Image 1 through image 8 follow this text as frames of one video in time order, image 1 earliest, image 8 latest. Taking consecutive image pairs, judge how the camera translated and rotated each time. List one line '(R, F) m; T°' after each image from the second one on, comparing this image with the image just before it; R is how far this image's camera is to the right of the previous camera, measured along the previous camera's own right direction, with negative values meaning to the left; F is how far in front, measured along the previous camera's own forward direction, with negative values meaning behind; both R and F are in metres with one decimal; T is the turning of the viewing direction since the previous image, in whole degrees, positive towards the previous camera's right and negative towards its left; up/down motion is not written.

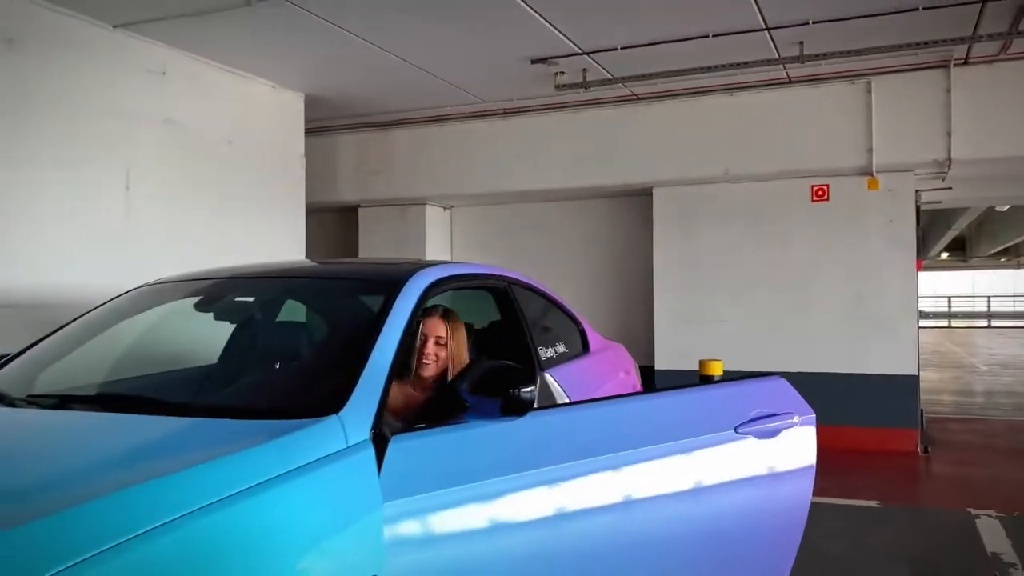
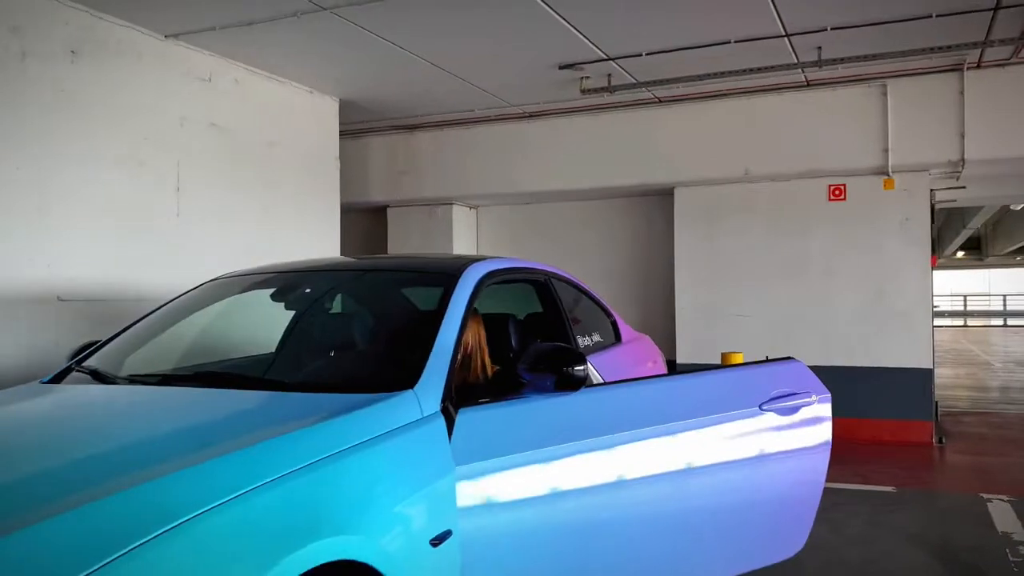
(-0.1, -0.3) m; -1°
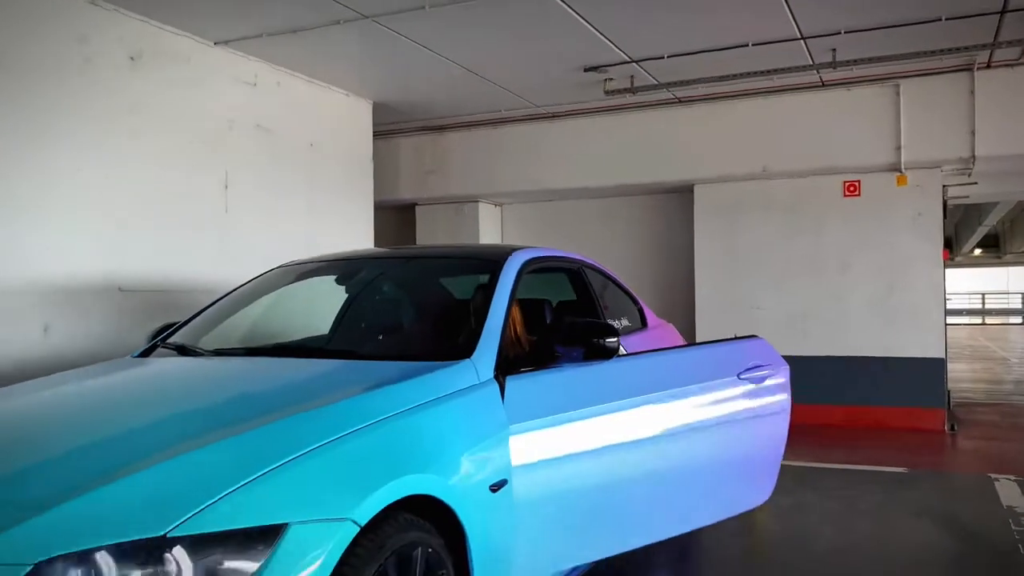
(-0.1, -0.3) m; -1°
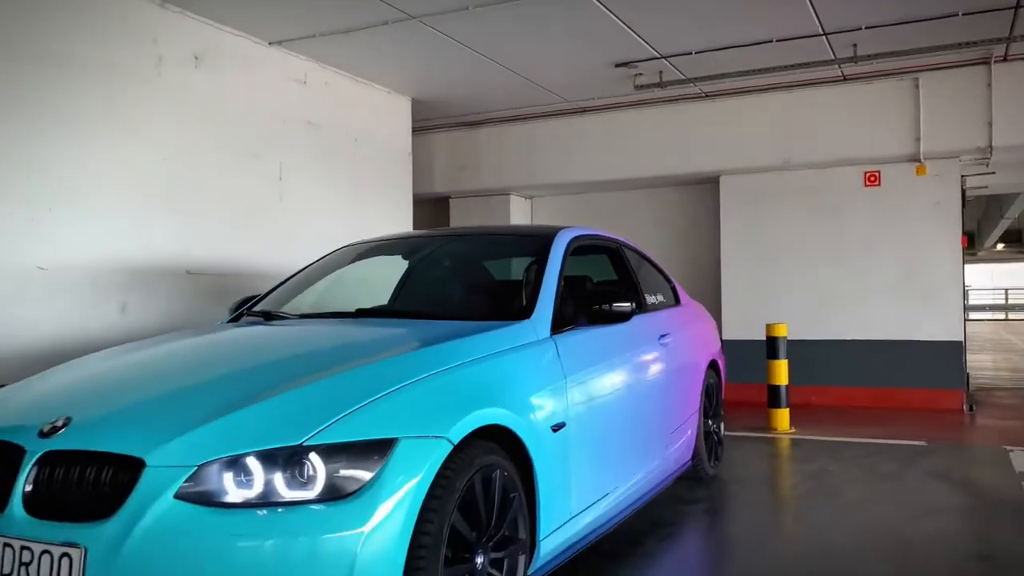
(-0.1, -0.3) m; -1°
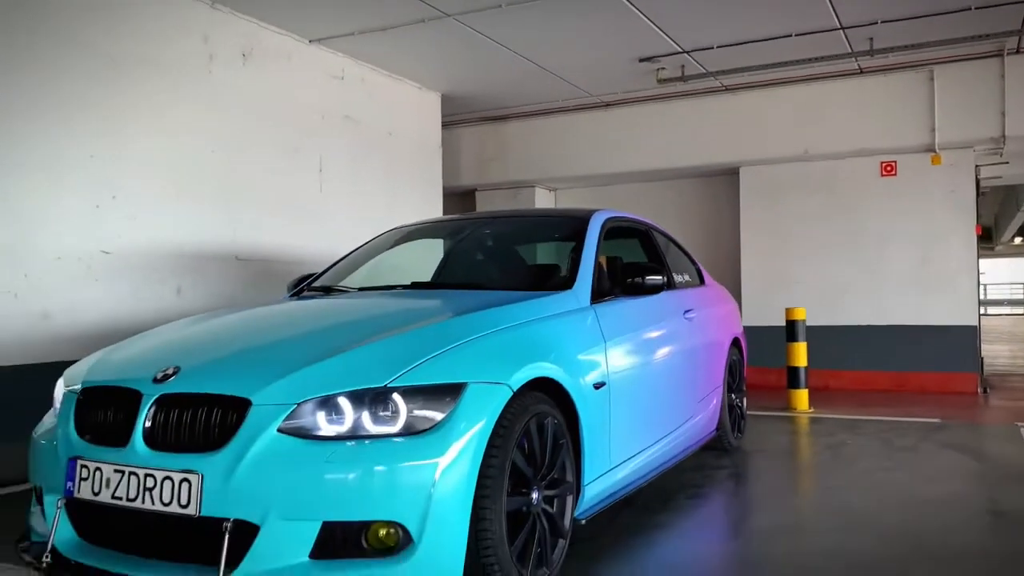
(-0.1, -0.3) m; -1°
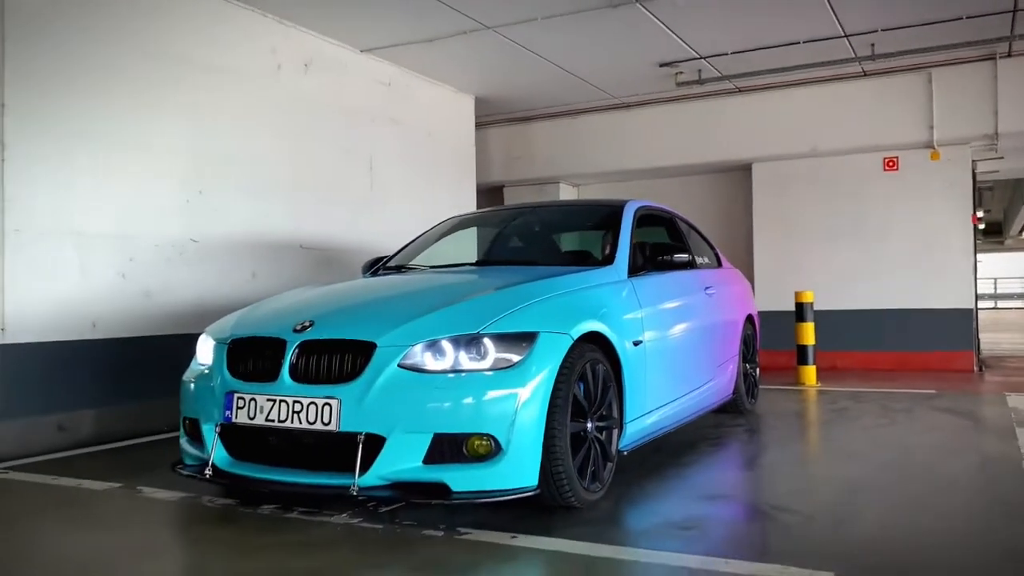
(-0.2, -0.6) m; -1°
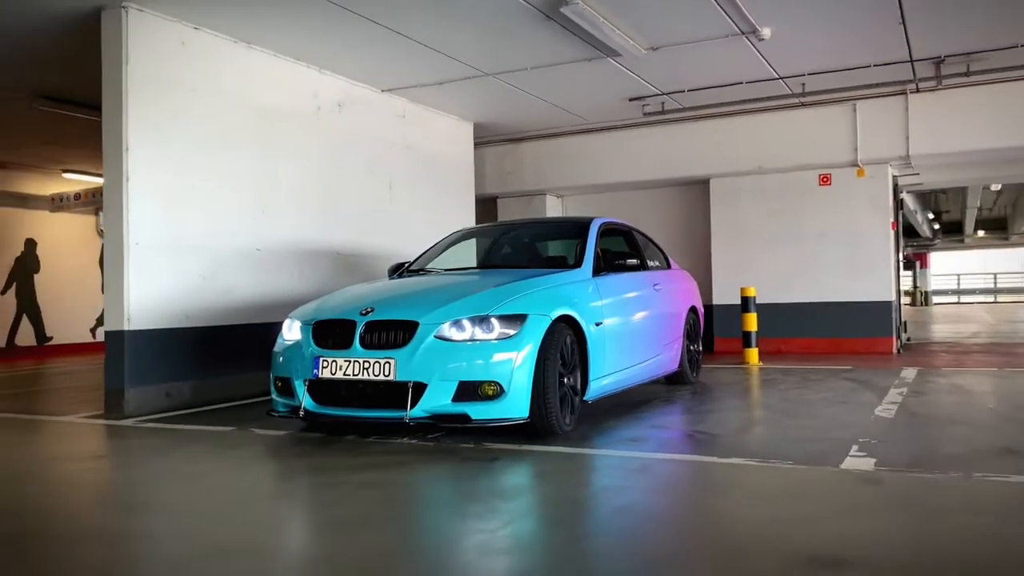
(-0.1, -1.5) m; +1°
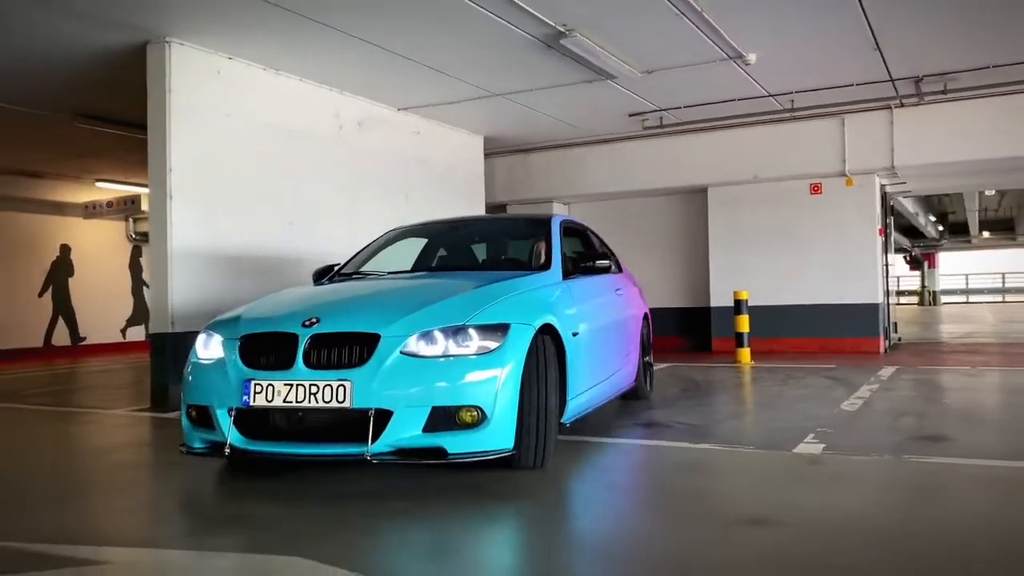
(+0.1, -0.6) m; -1°
